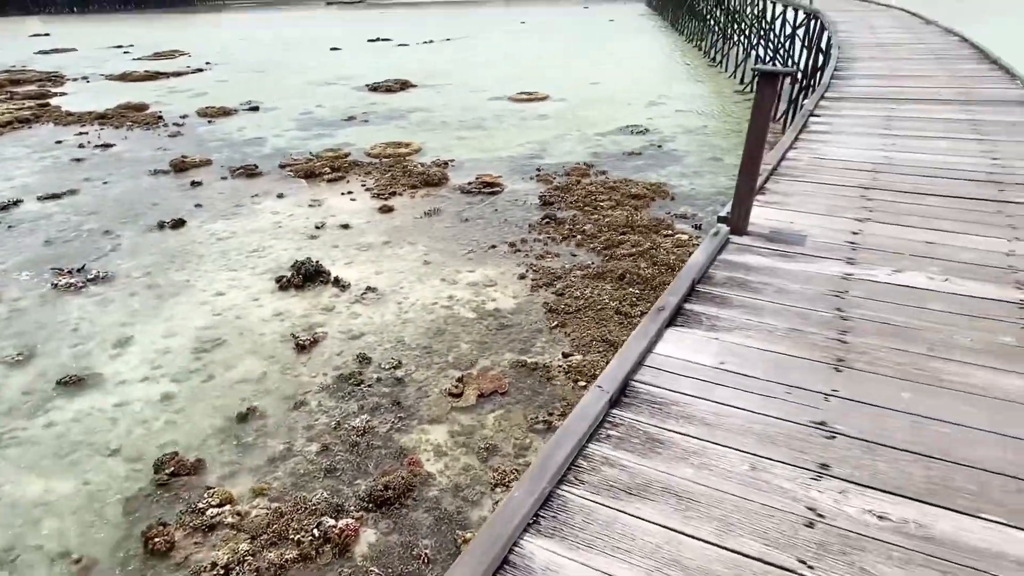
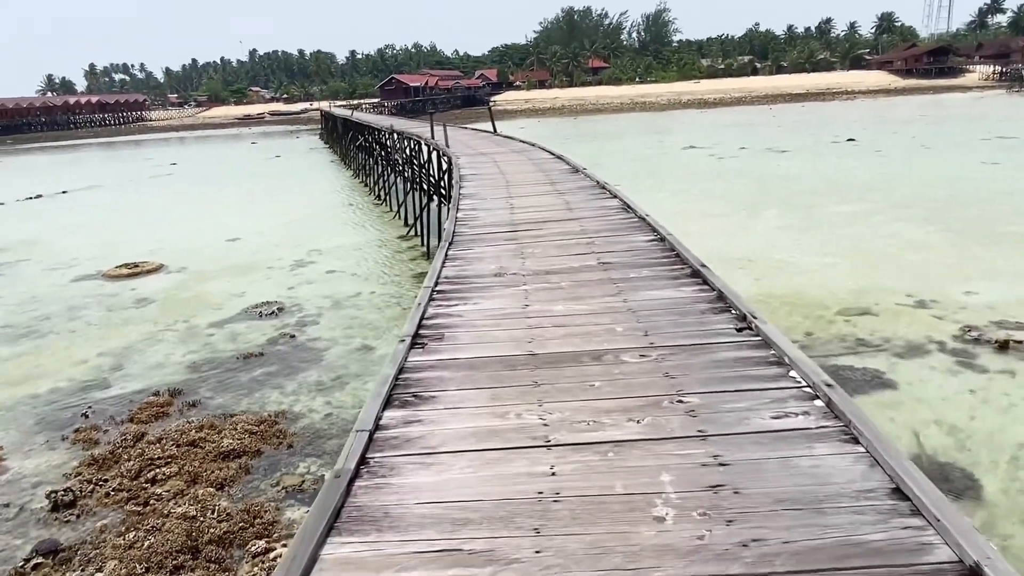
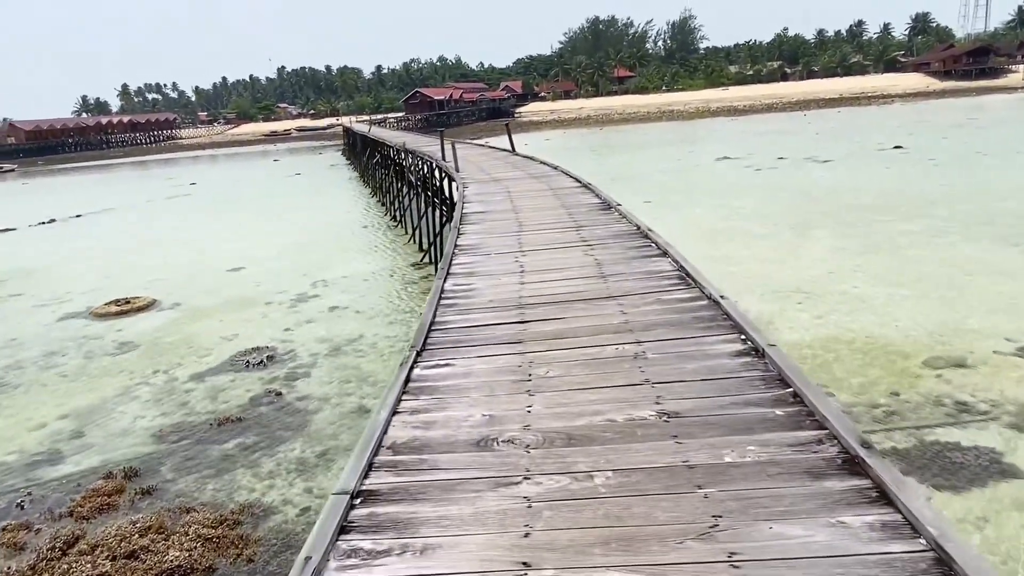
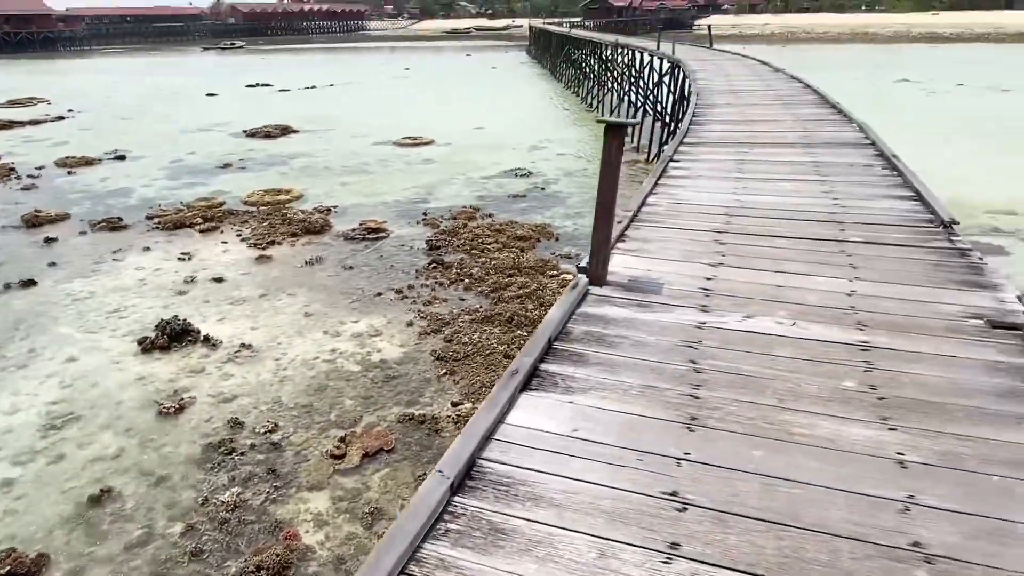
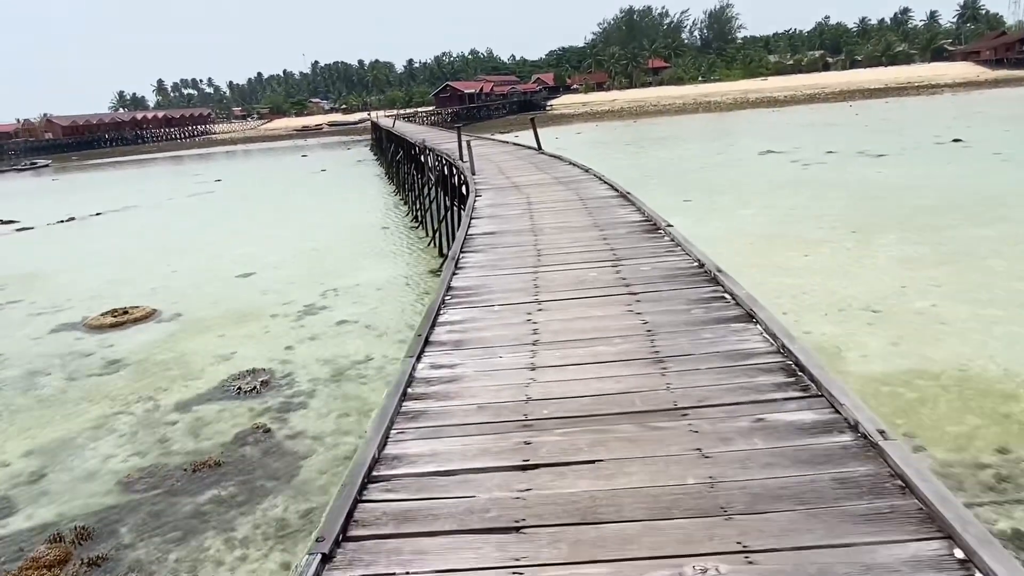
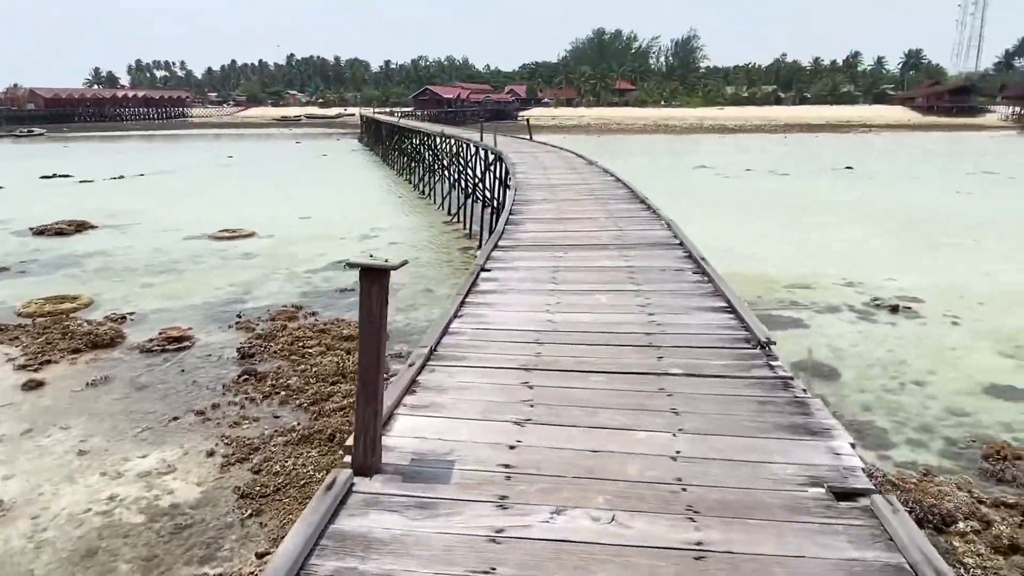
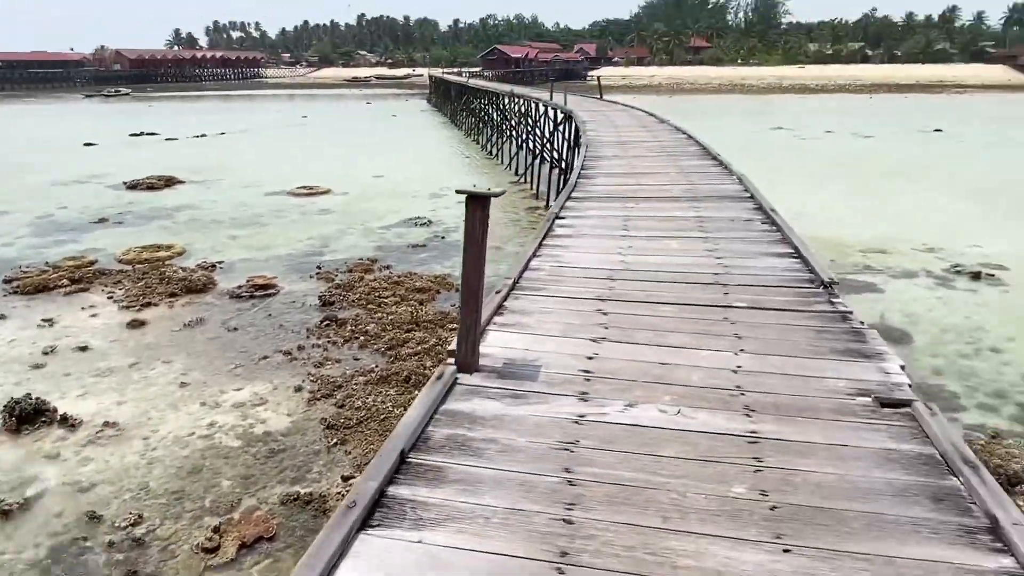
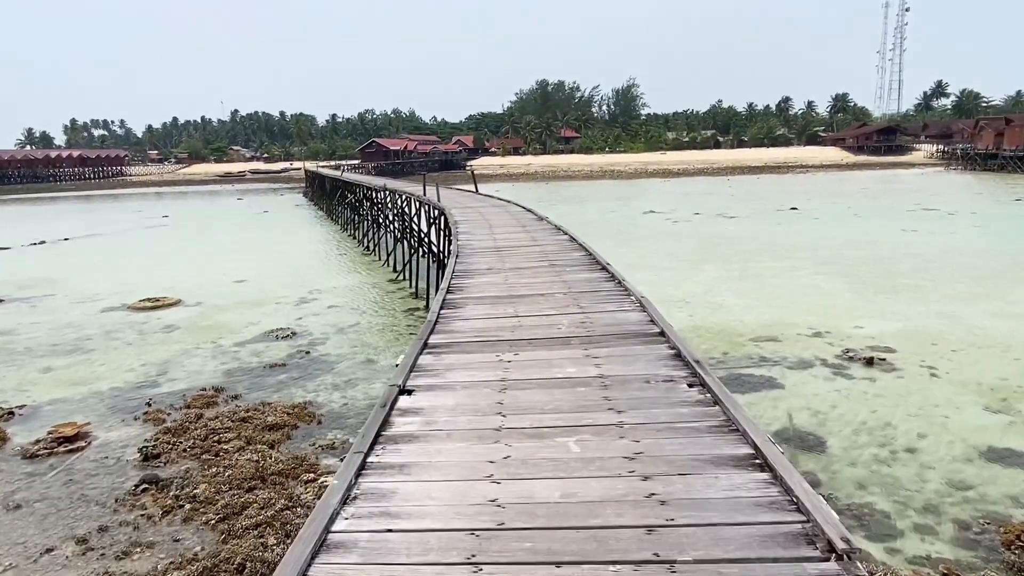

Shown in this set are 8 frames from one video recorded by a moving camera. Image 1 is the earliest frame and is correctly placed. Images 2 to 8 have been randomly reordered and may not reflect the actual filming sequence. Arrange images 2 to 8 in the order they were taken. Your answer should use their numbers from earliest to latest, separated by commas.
4, 7, 6, 8, 2, 3, 5
